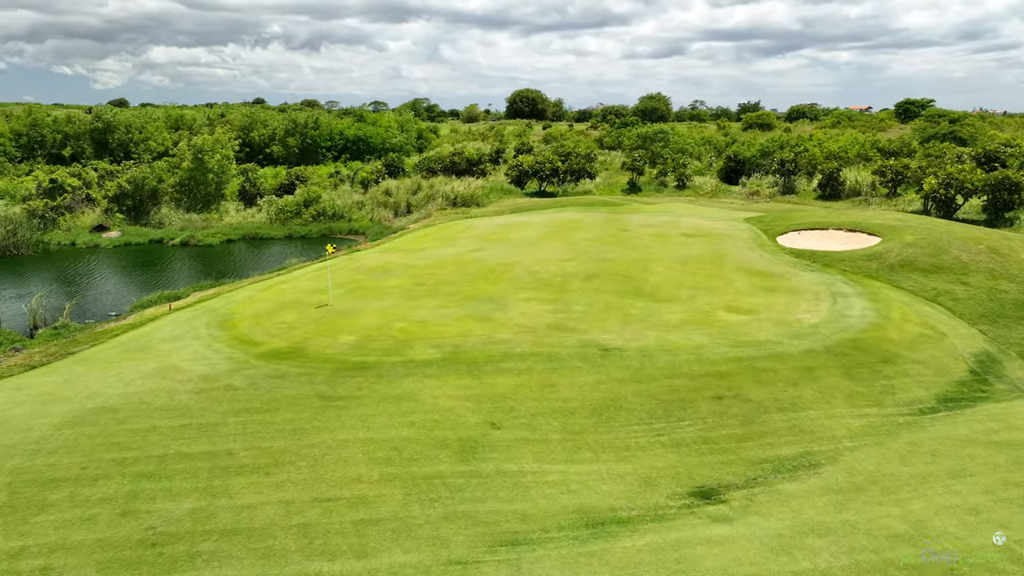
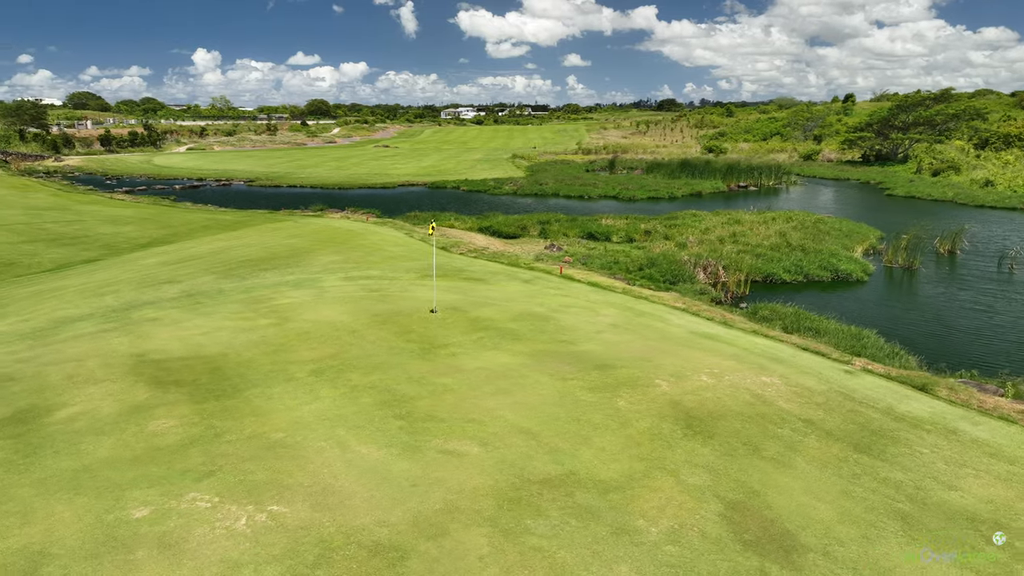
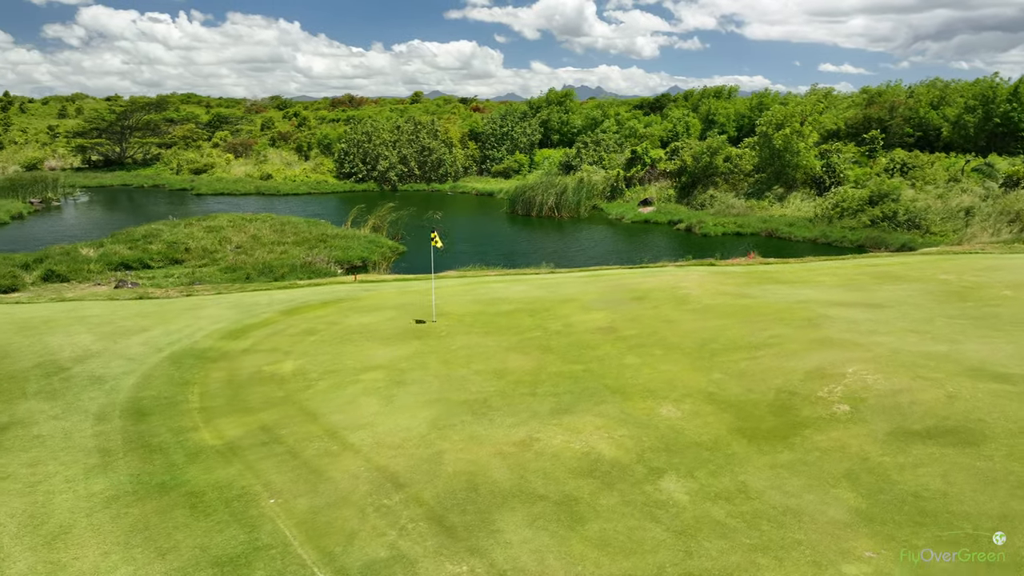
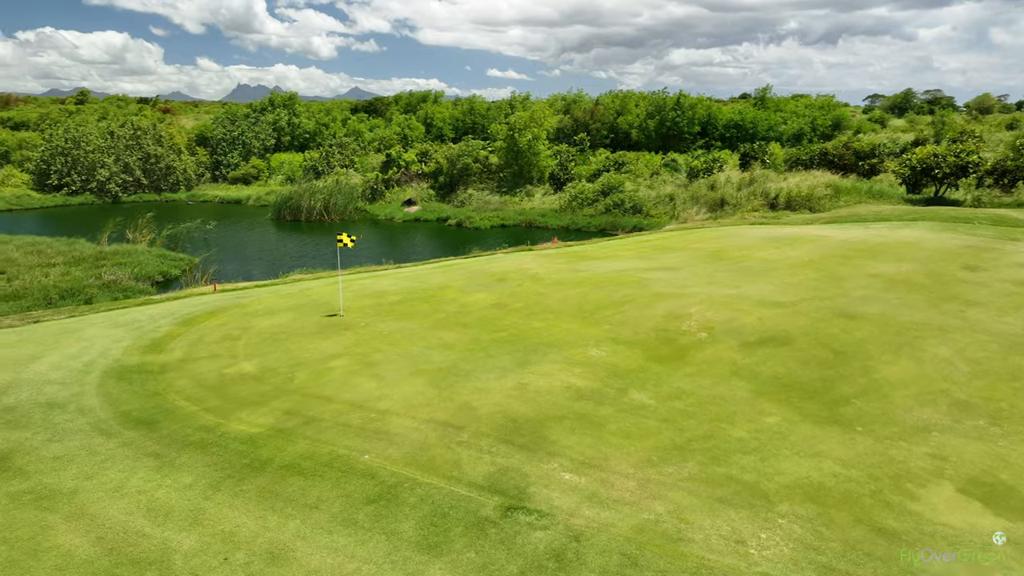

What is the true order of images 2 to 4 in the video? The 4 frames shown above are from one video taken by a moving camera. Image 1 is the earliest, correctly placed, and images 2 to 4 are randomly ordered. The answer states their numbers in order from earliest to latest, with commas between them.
4, 3, 2
